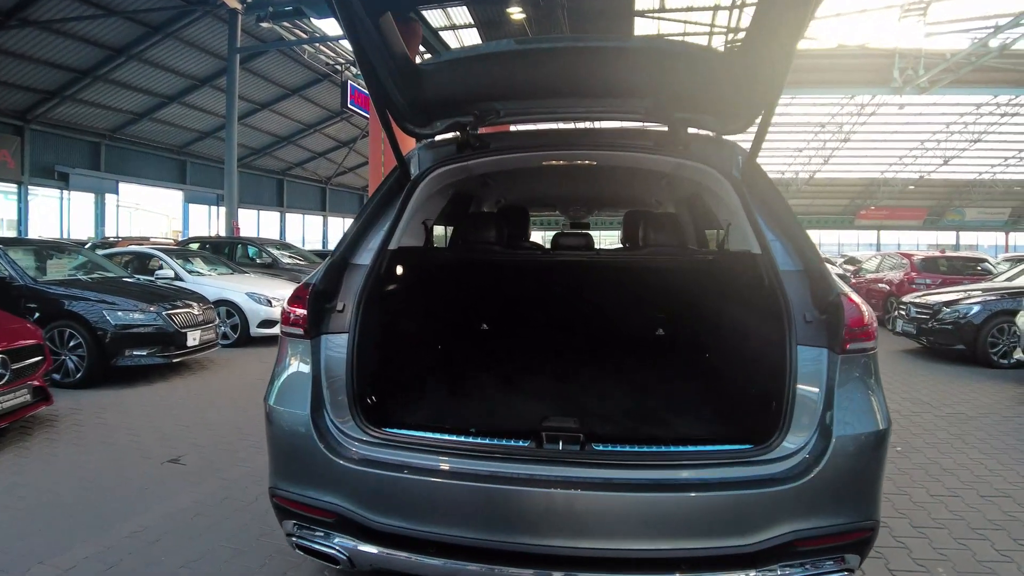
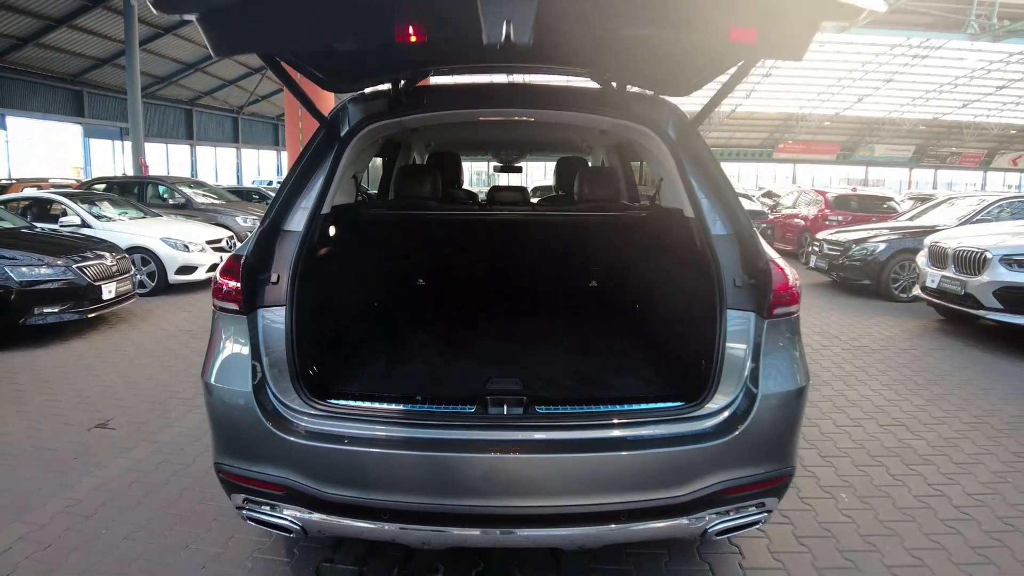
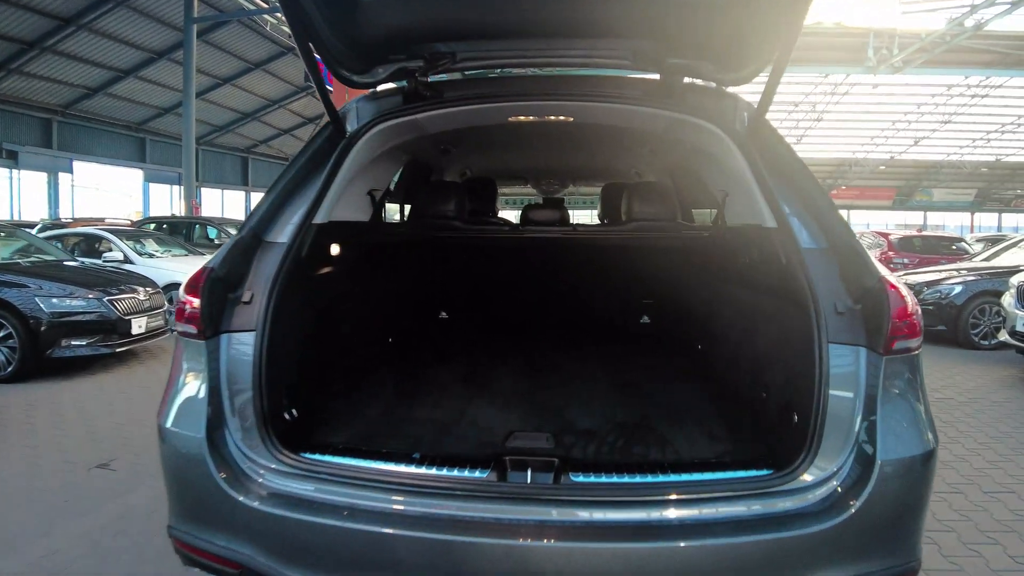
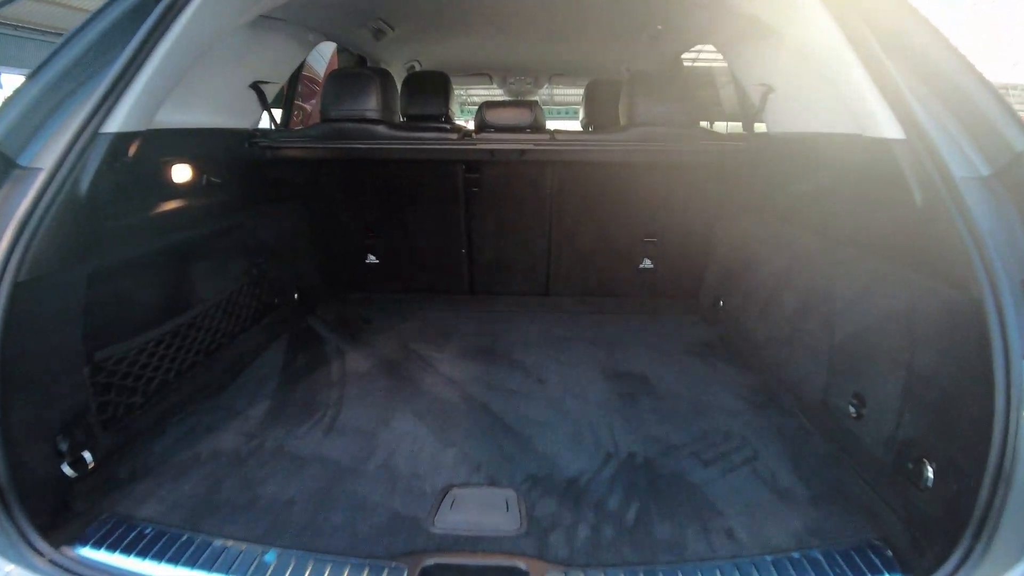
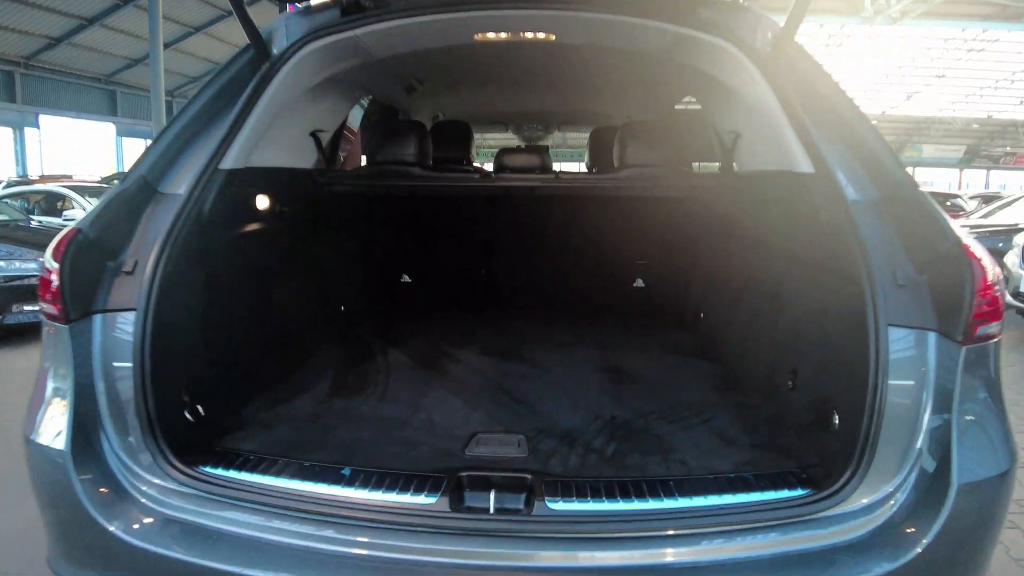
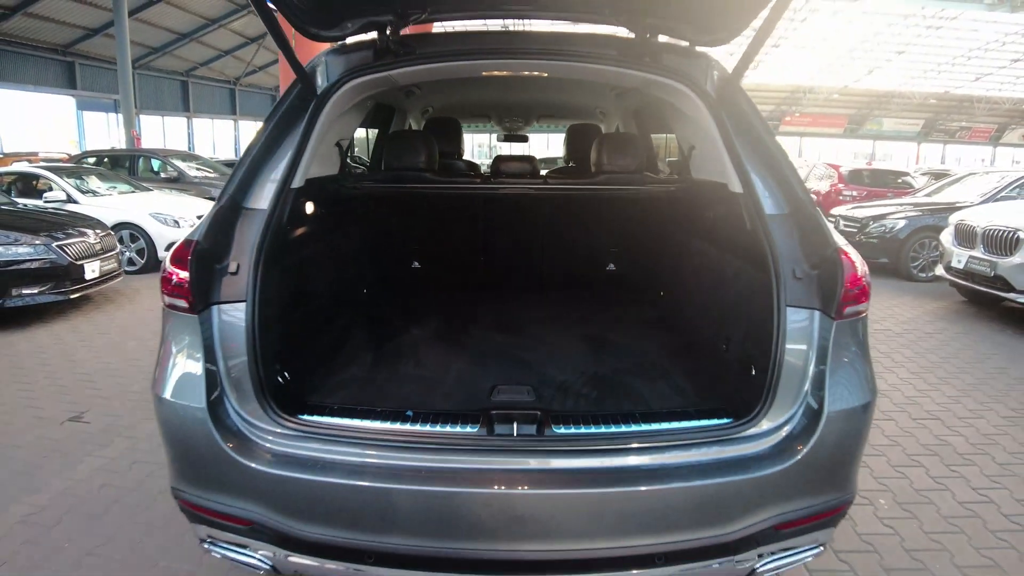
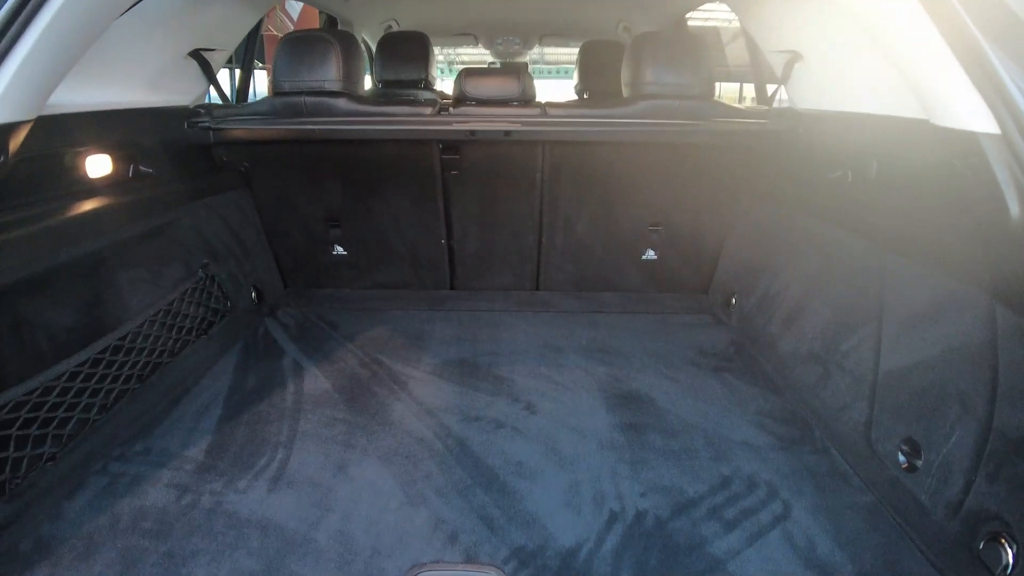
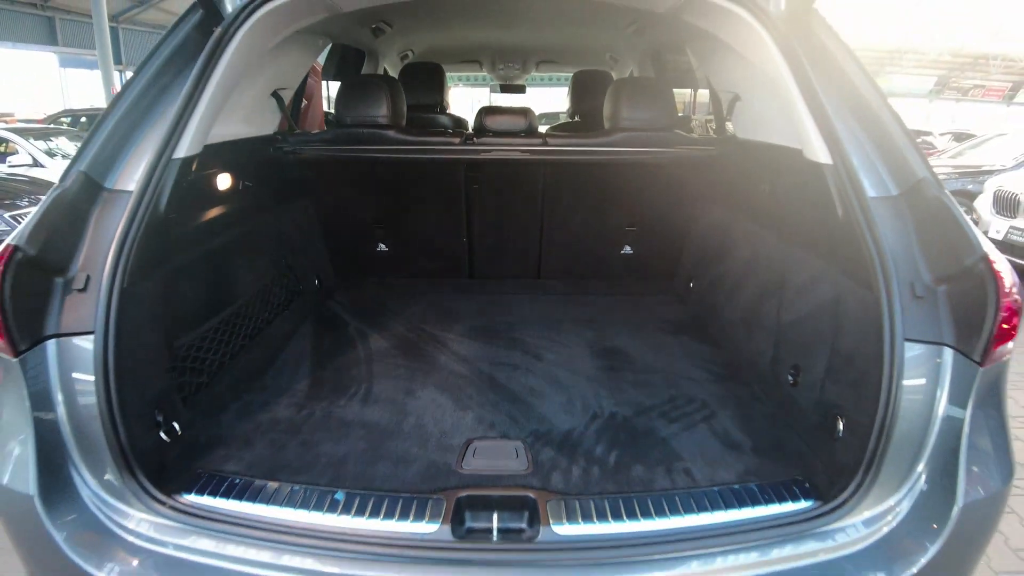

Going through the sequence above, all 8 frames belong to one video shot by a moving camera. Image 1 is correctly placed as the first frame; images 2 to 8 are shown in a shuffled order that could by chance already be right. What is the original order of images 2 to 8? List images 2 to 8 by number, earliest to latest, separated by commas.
3, 5, 4, 7, 8, 6, 2
